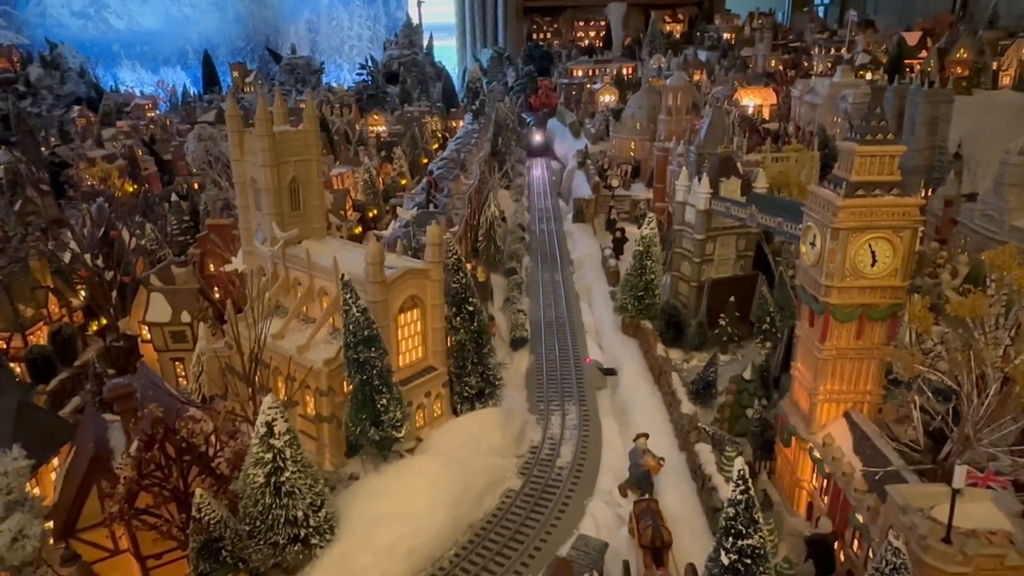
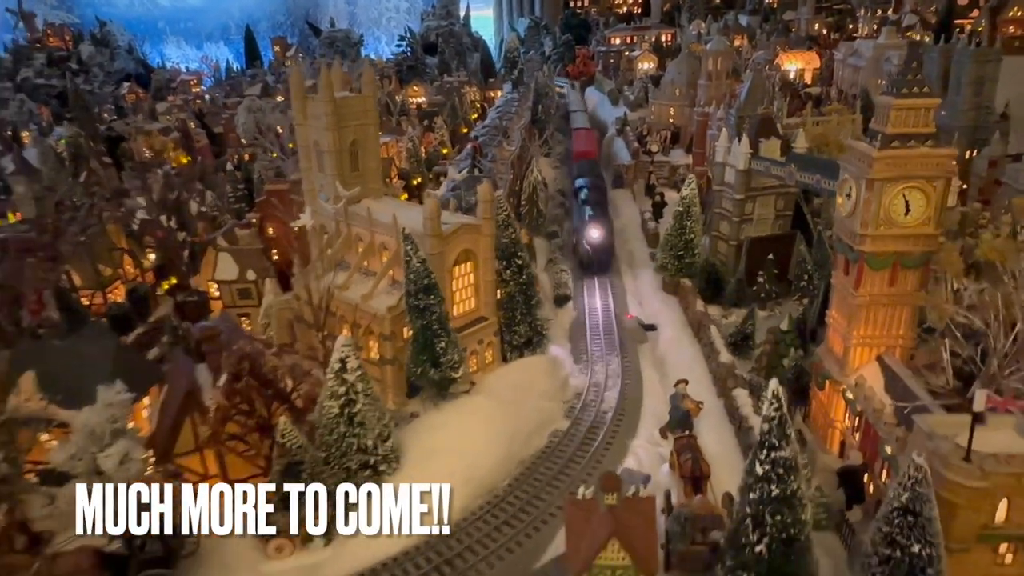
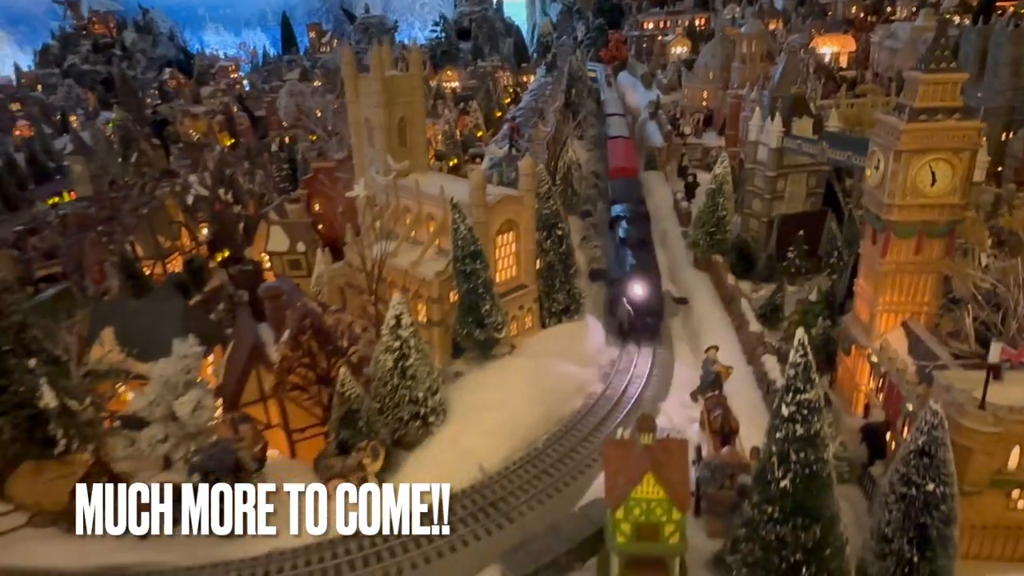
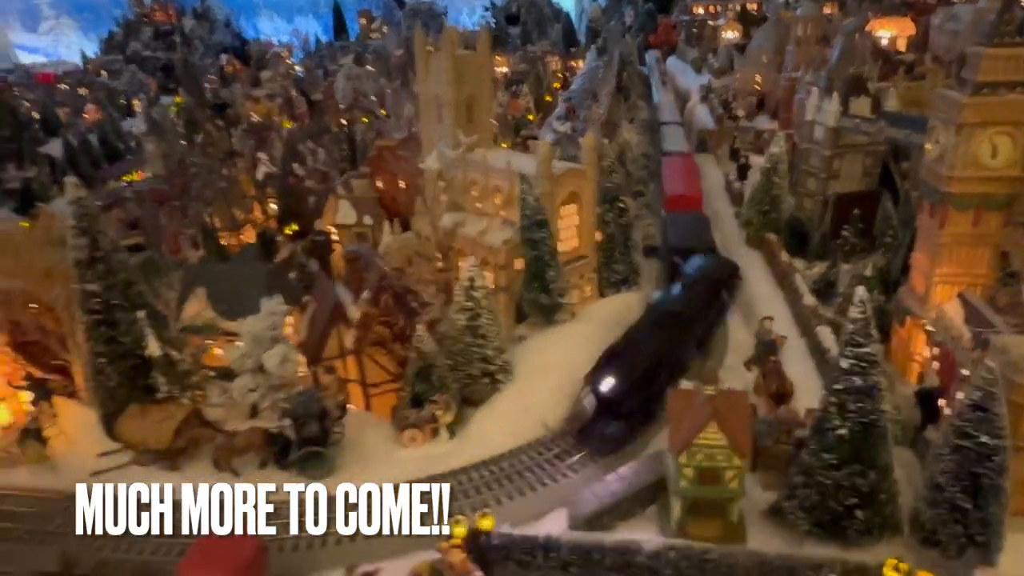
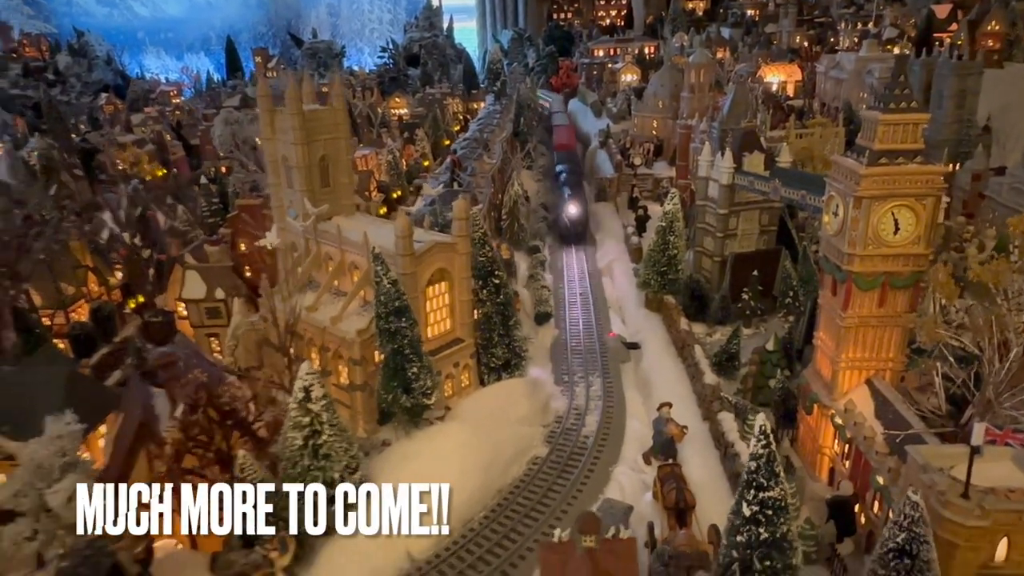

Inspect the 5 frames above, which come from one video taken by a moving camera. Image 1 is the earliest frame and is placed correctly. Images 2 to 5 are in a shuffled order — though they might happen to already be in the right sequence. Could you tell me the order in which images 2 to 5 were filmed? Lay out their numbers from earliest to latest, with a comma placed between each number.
5, 2, 3, 4
